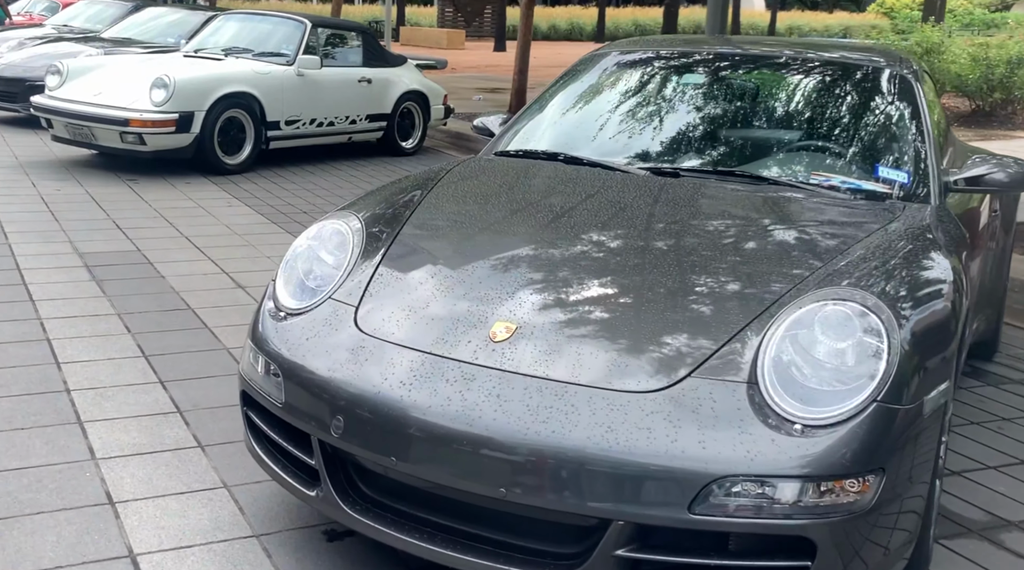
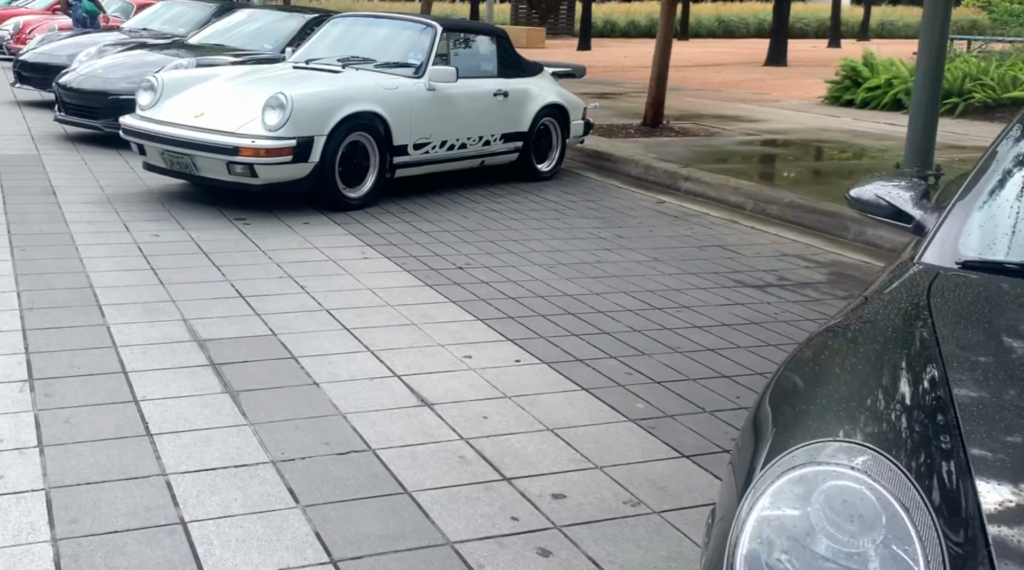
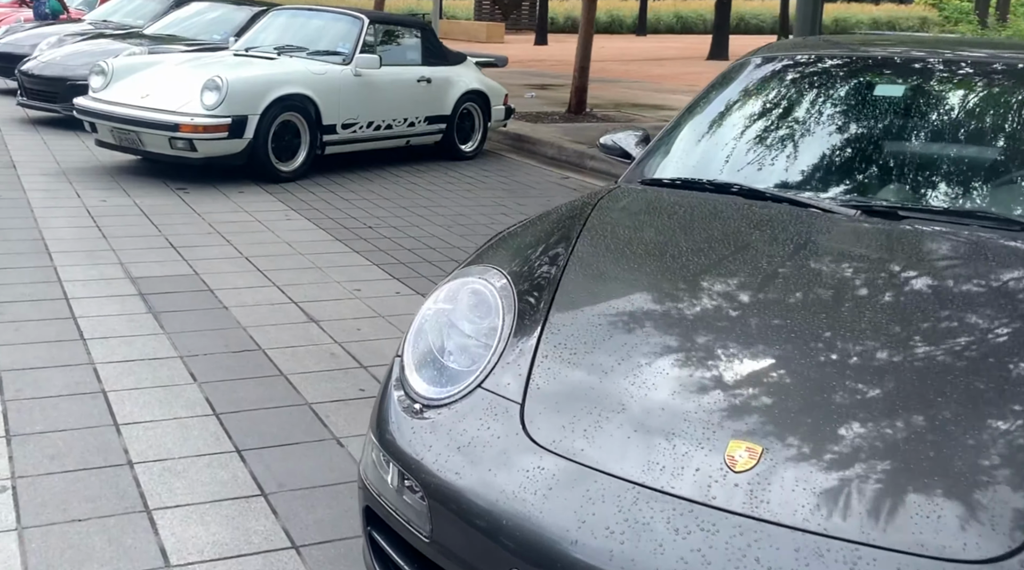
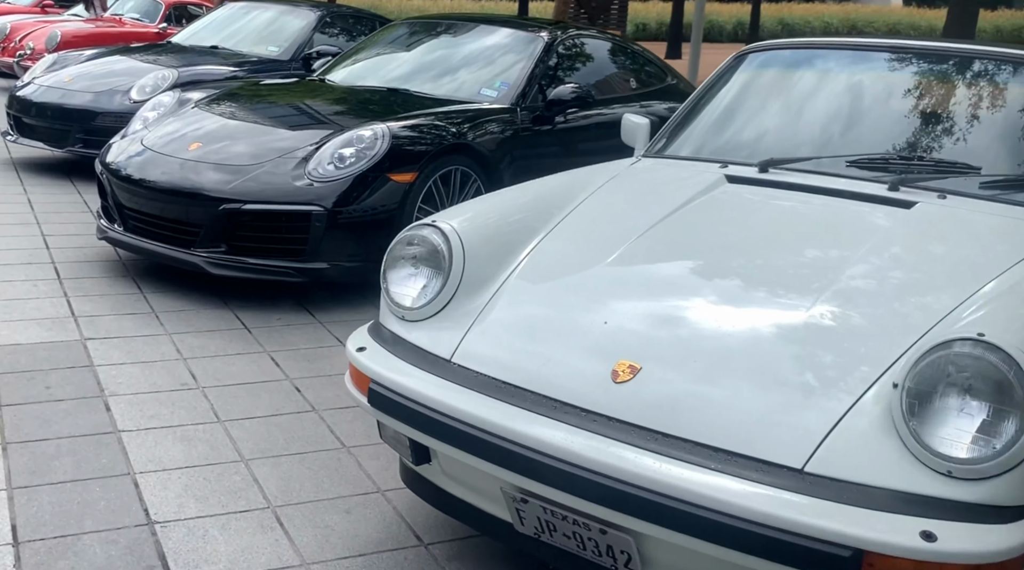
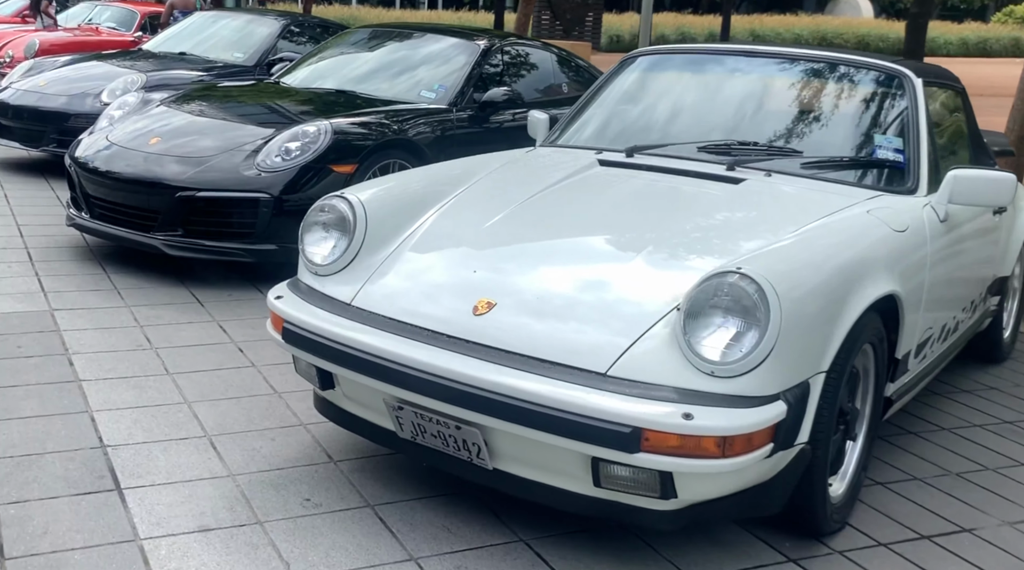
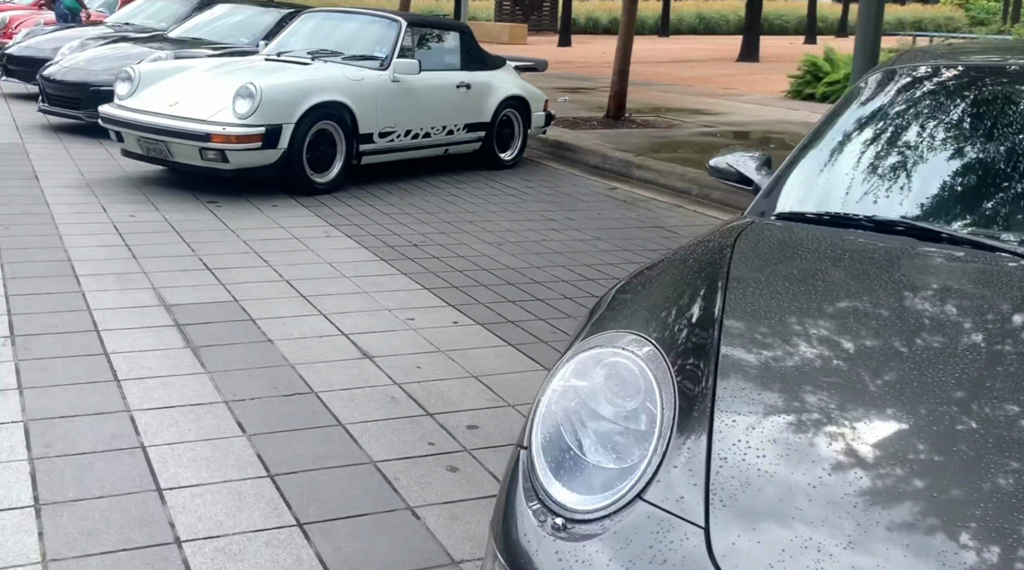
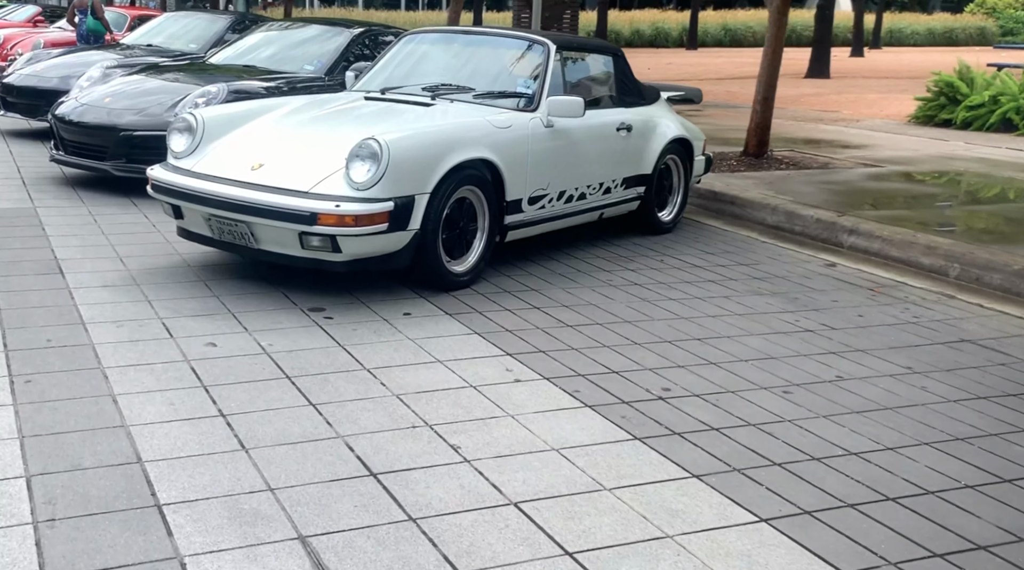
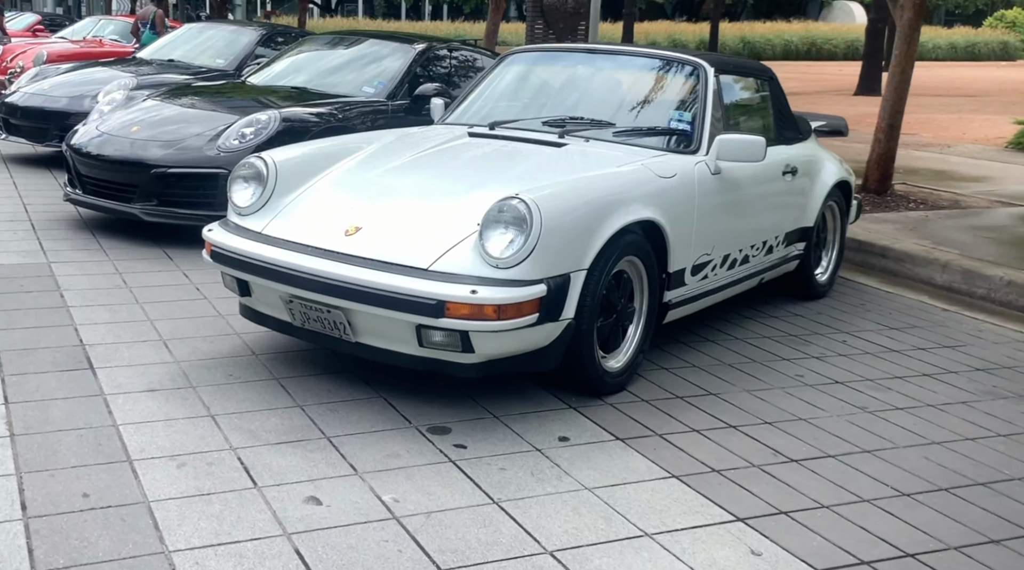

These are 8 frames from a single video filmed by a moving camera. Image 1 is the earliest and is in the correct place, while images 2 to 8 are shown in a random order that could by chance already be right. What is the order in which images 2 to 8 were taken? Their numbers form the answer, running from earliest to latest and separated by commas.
3, 6, 2, 7, 8, 5, 4
